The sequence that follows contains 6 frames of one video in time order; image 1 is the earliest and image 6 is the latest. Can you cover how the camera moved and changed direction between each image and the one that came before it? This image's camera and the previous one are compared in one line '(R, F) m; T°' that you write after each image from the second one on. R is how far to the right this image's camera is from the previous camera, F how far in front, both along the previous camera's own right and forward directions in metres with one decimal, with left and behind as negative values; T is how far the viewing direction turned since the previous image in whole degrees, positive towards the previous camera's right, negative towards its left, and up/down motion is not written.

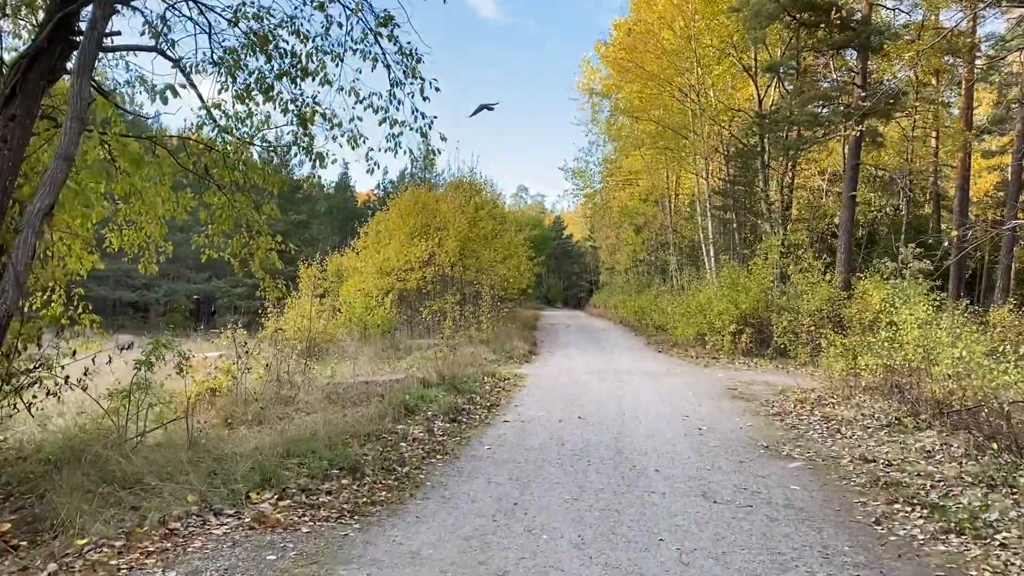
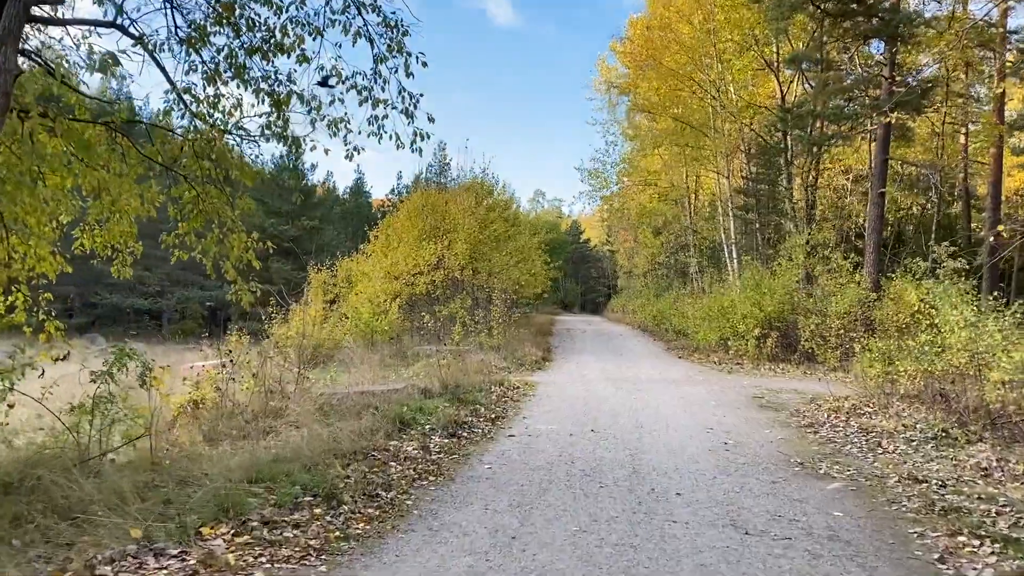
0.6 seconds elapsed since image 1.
(+0.1, +0.7) m; -1°
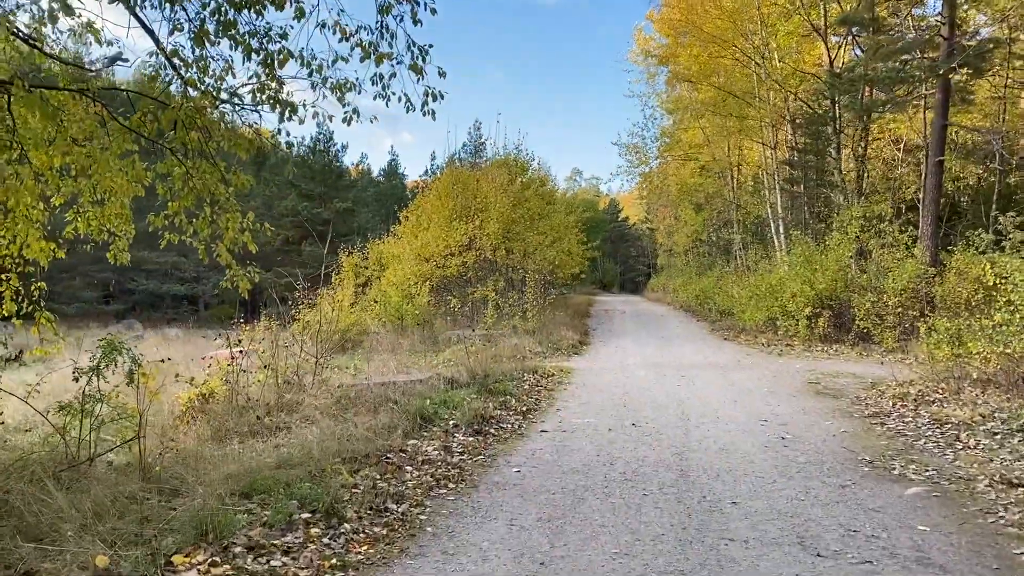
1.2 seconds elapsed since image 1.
(+0.1, +0.7) m; -3°
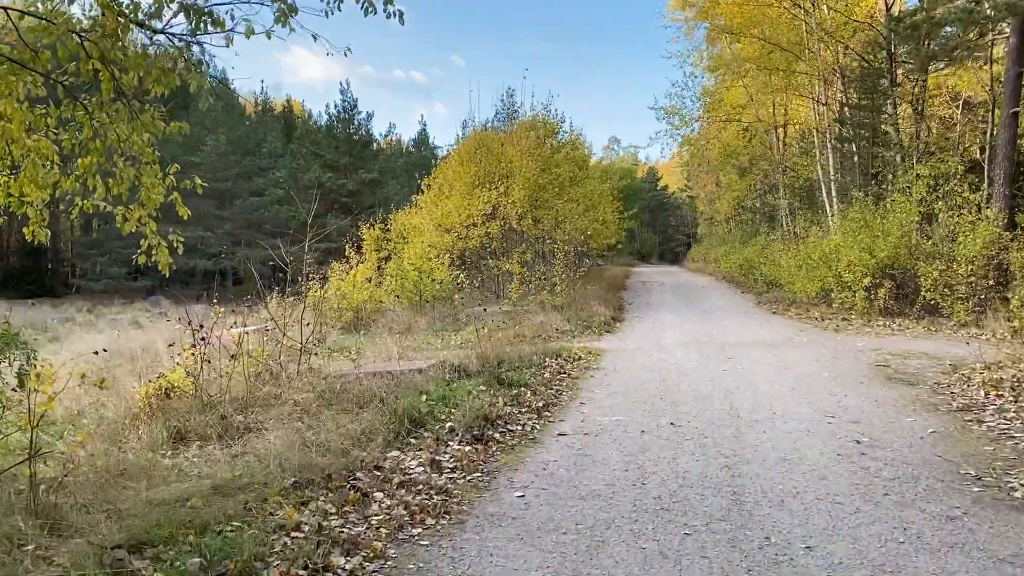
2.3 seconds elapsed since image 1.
(+0.2, +1.2) m; -3°
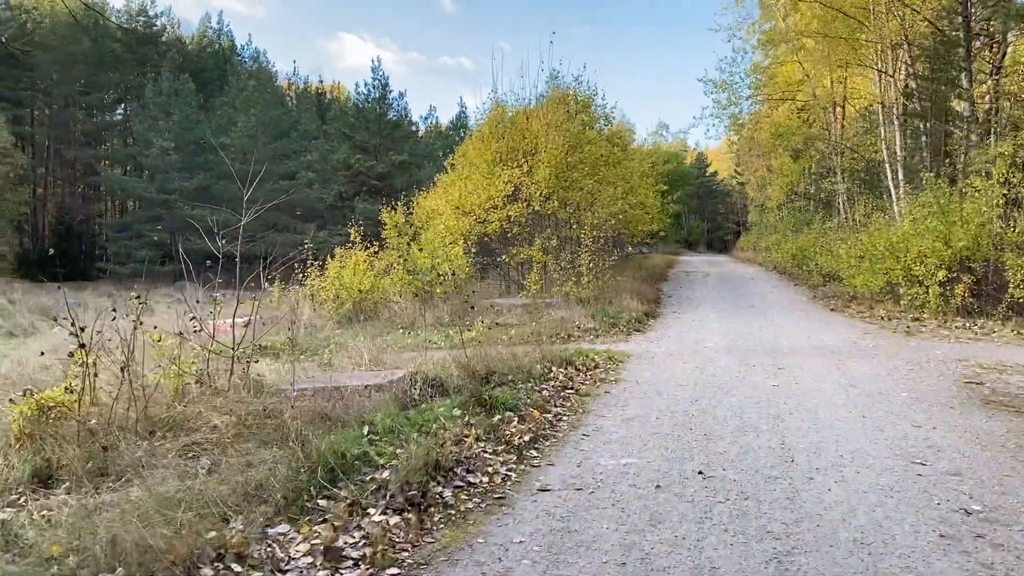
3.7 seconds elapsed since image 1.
(+0.4, +1.6) m; -3°
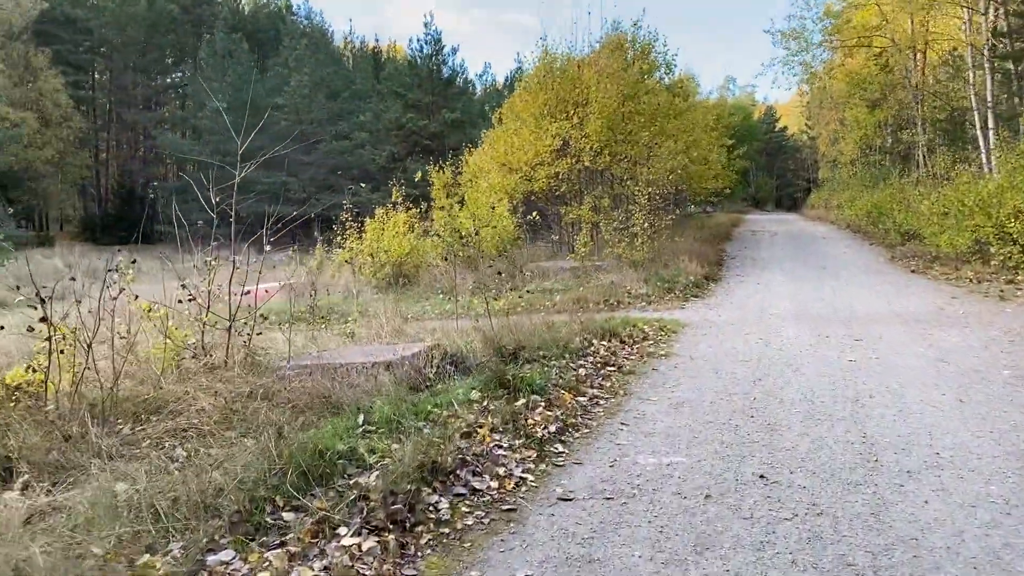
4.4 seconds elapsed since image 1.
(+0.2, +0.8) m; -4°
